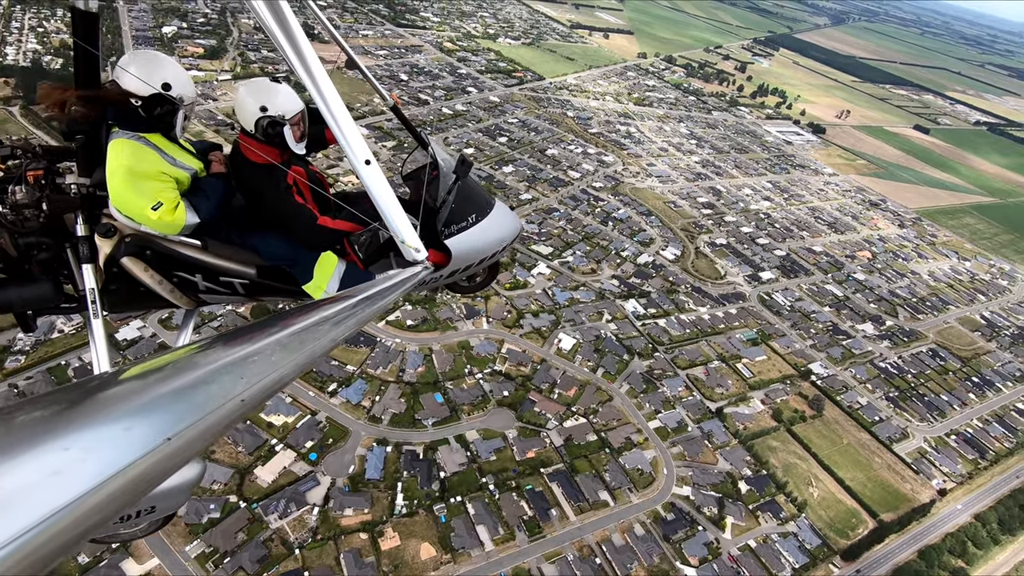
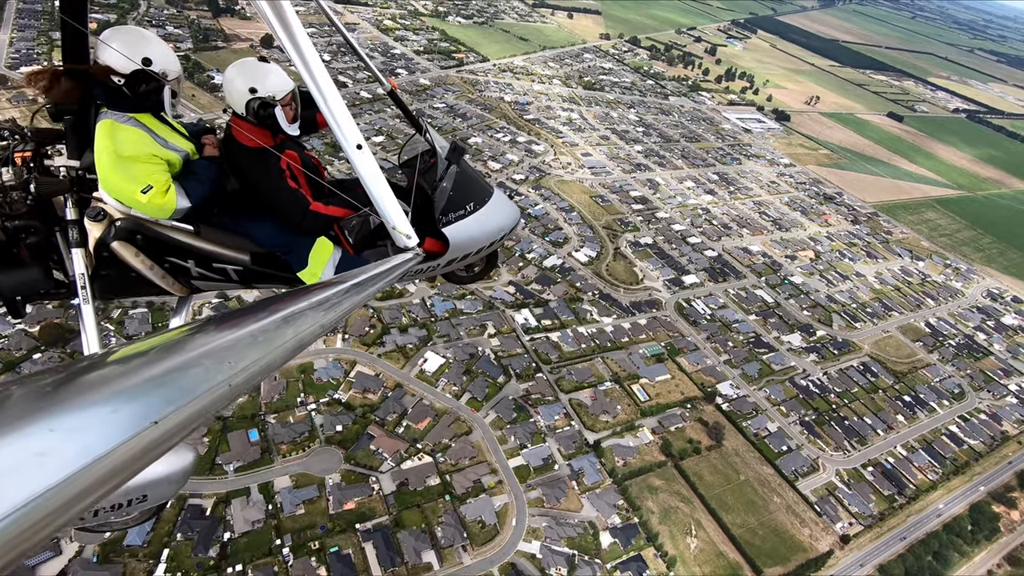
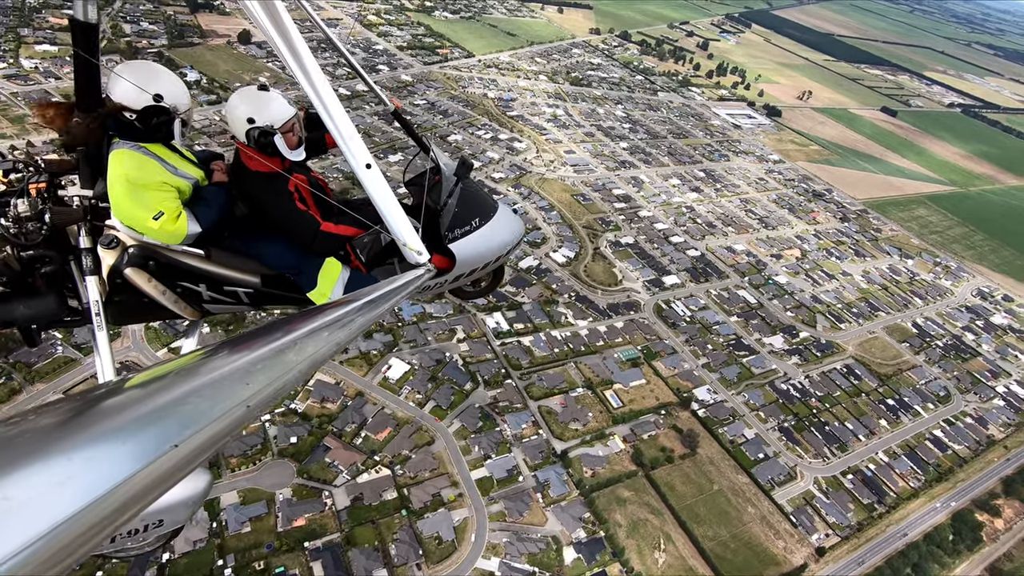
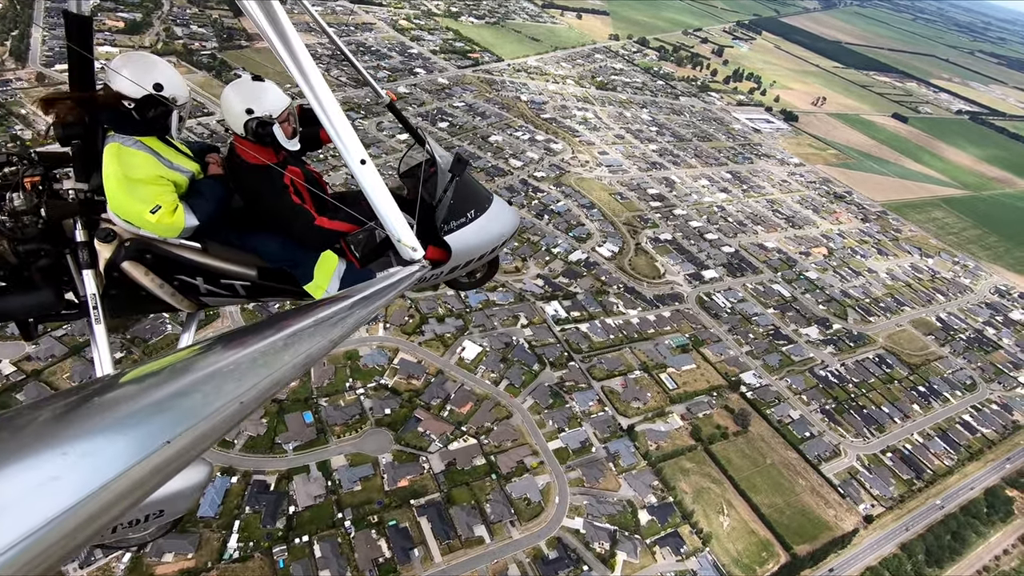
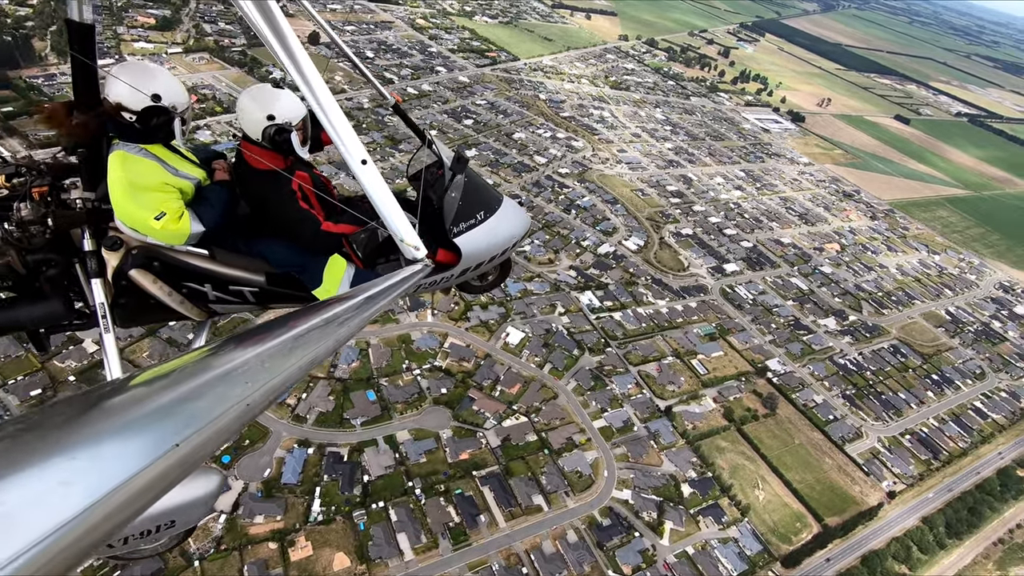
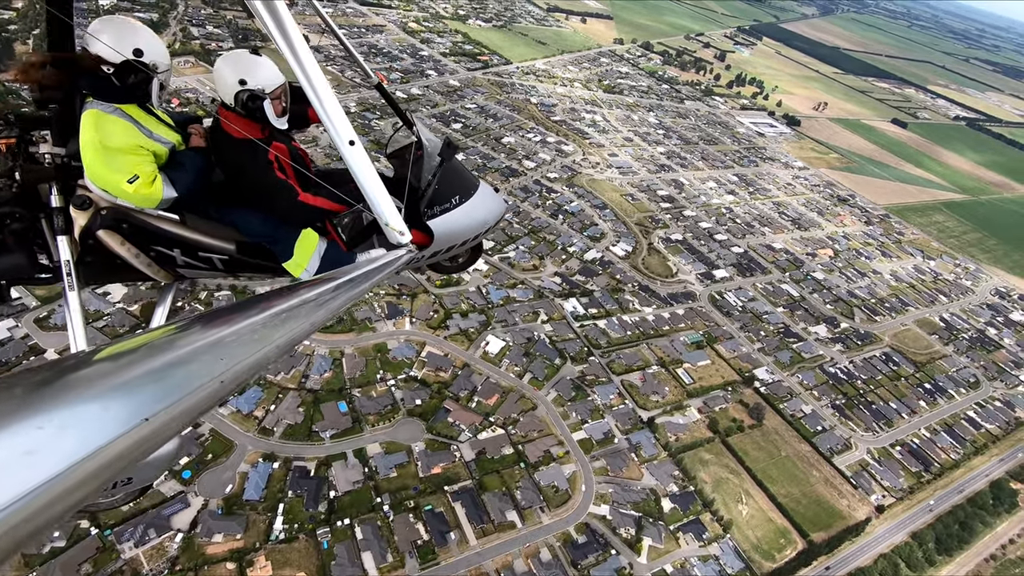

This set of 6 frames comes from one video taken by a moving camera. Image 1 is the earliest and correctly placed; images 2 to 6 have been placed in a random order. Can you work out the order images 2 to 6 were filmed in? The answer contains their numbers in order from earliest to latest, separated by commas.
5, 6, 4, 2, 3
